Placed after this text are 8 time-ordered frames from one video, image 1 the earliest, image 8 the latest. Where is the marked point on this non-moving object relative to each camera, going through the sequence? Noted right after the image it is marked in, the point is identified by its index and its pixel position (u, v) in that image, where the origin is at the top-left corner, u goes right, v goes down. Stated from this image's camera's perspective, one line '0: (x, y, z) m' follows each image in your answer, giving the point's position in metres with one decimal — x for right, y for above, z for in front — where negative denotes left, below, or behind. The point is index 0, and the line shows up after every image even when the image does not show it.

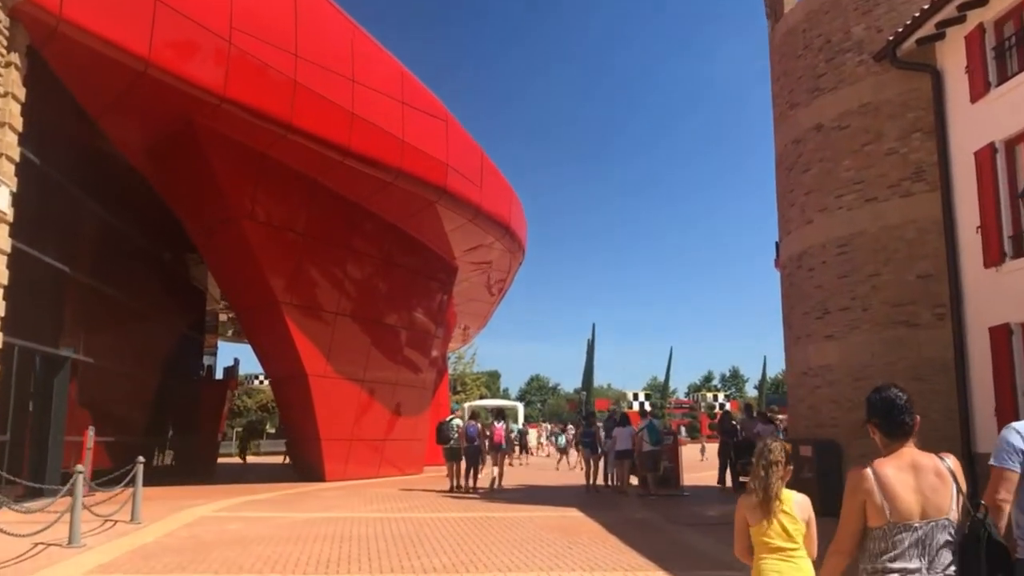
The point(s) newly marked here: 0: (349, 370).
0: (-3.5, -1.7, +19.0) m
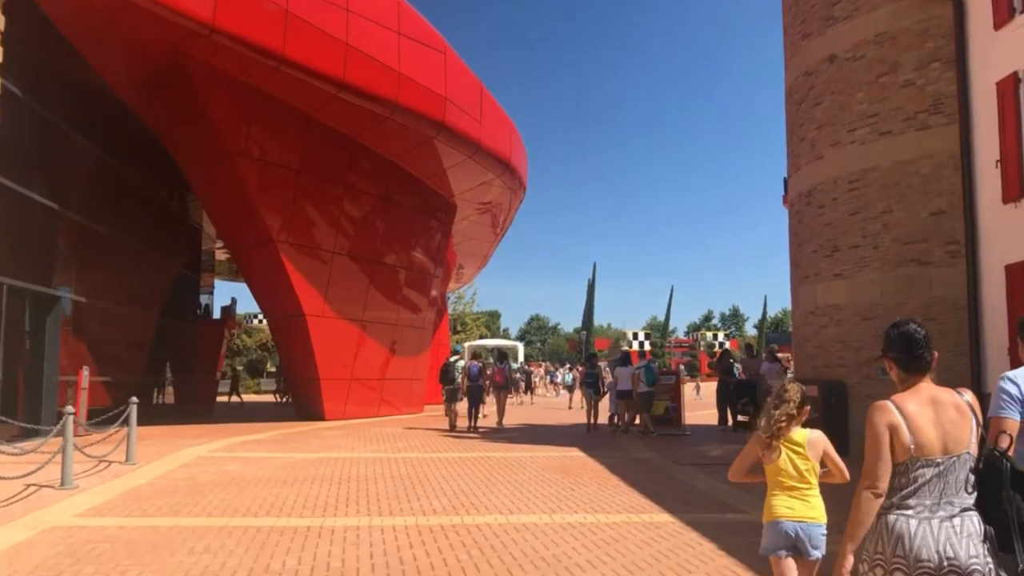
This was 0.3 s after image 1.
0: (-3.5, -0.5, +18.8) m
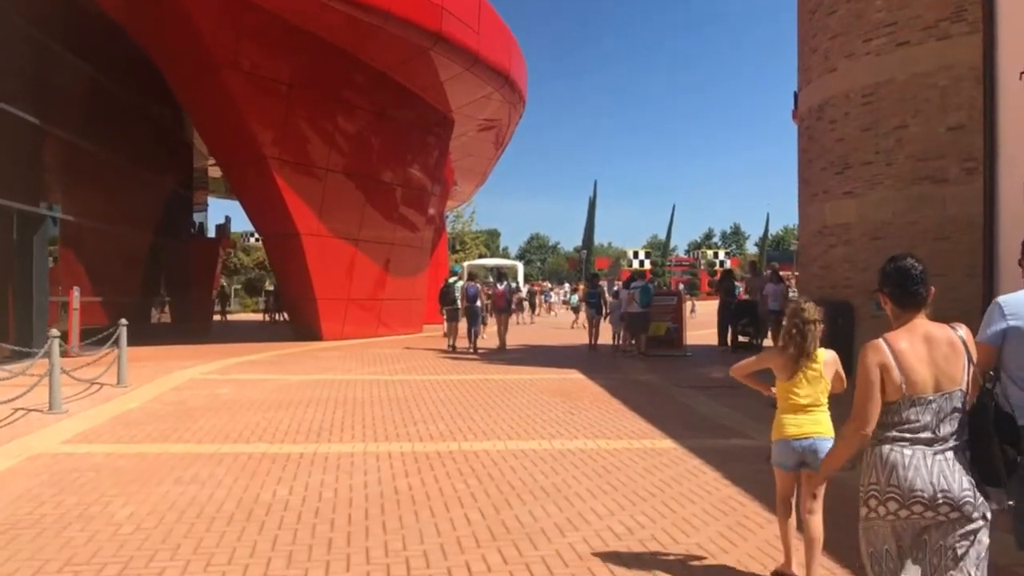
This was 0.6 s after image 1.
0: (-3.5, +1.2, +18.5) m
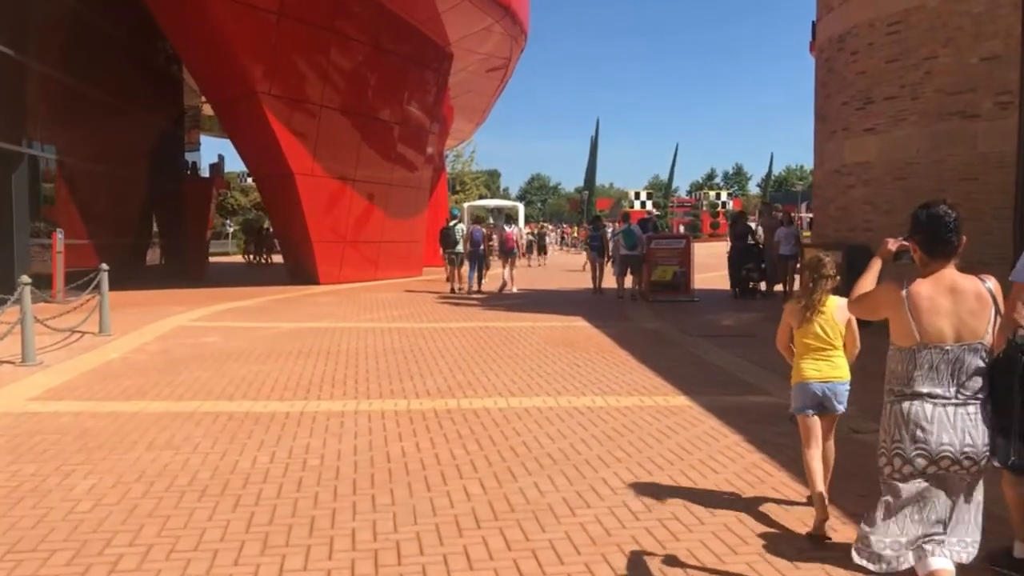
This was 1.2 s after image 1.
0: (-3.5, +2.4, +17.8) m
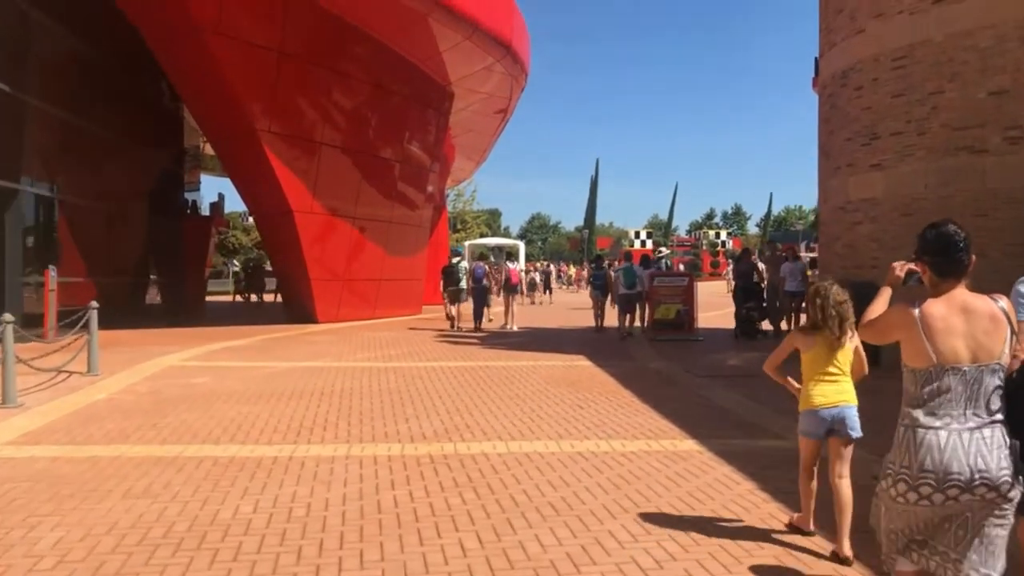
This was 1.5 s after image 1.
0: (-3.5, +1.6, +17.7) m
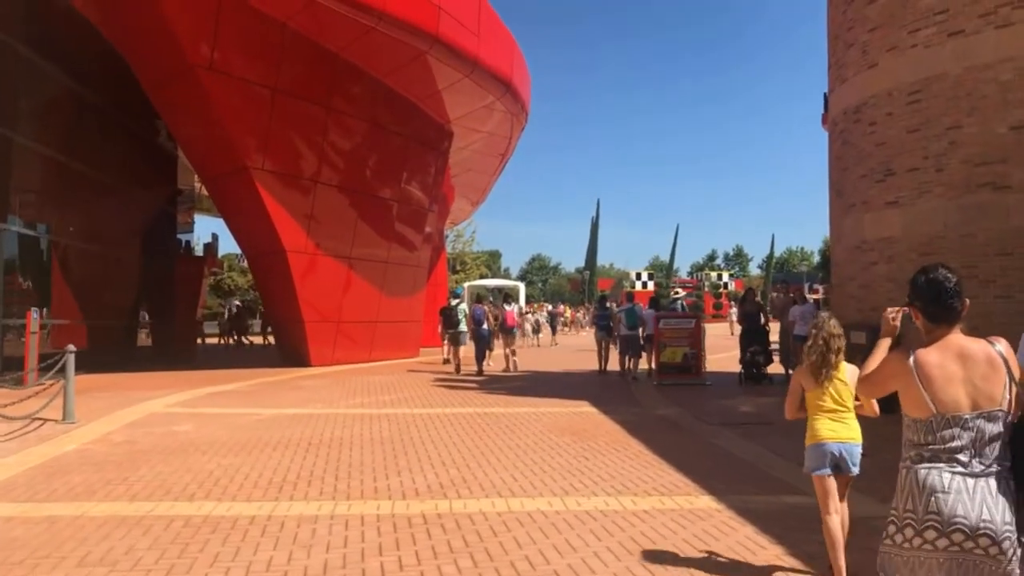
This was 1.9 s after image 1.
0: (-3.5, +0.8, +17.3) m
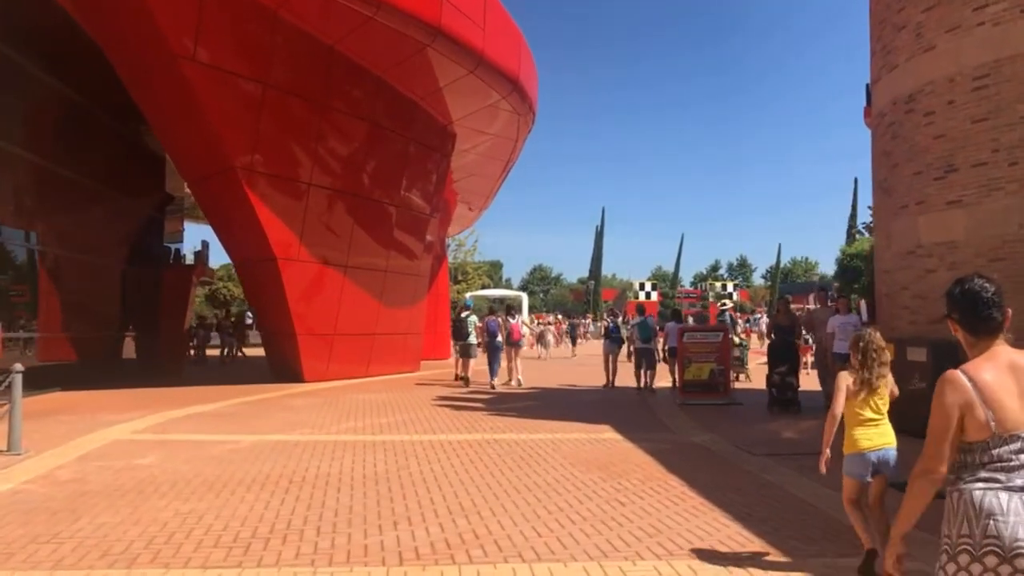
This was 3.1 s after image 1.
0: (-3.3, +0.6, +16.2) m
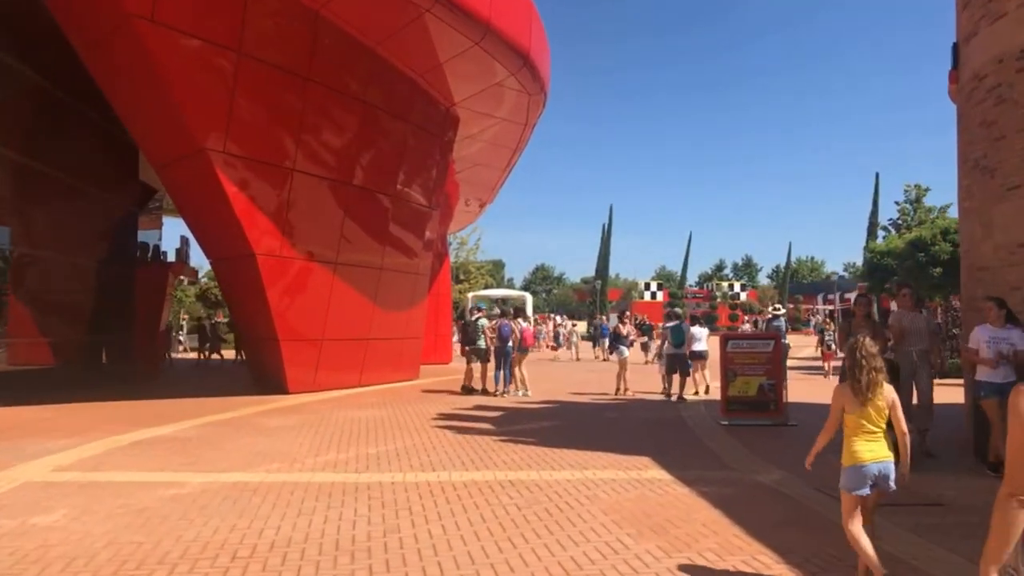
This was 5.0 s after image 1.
0: (-3.2, +0.6, +14.4) m
